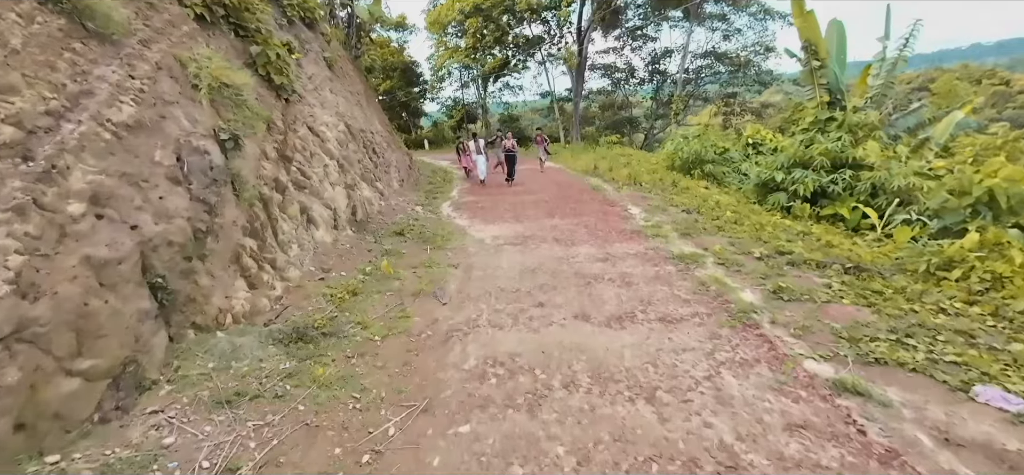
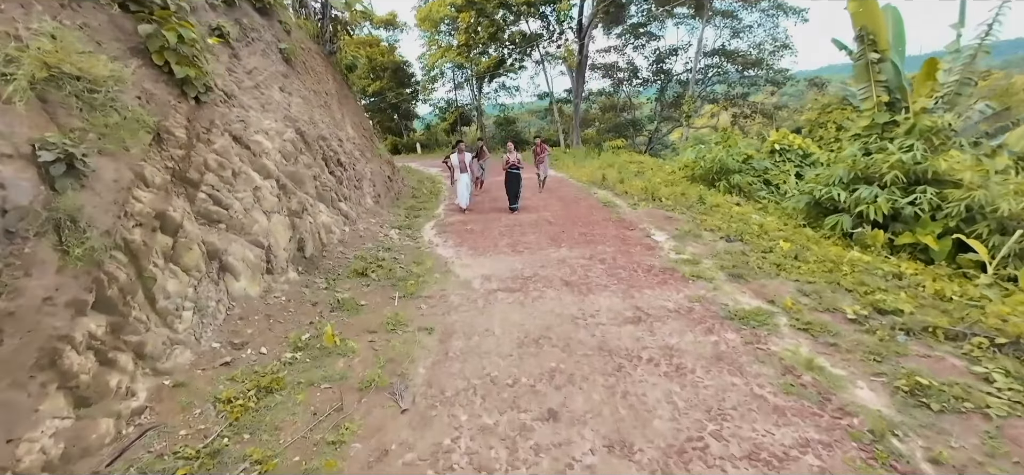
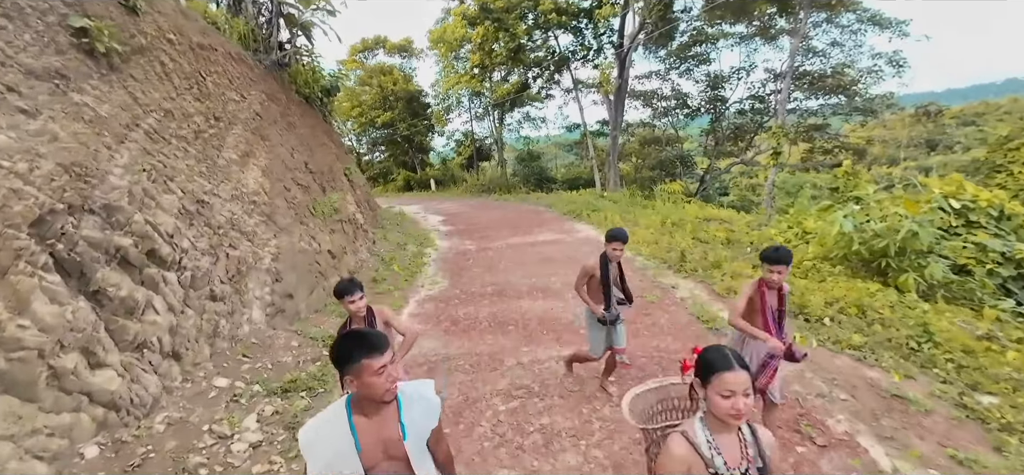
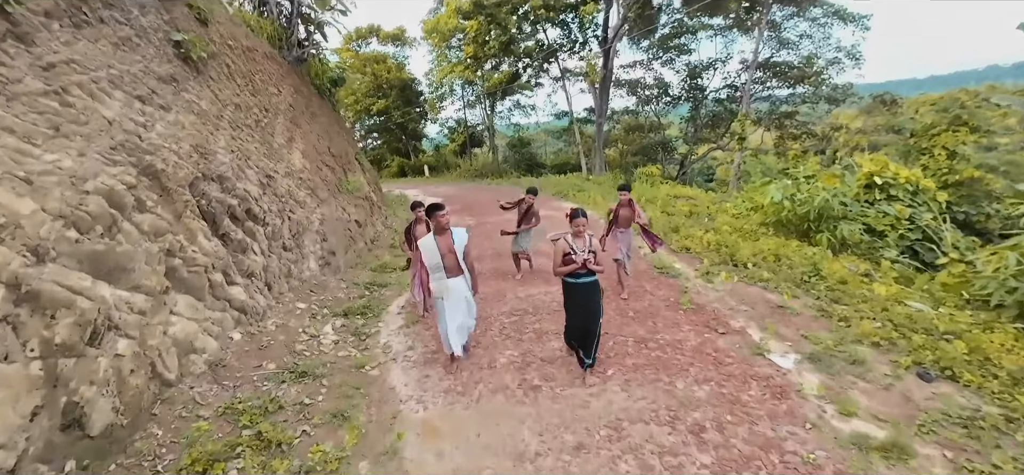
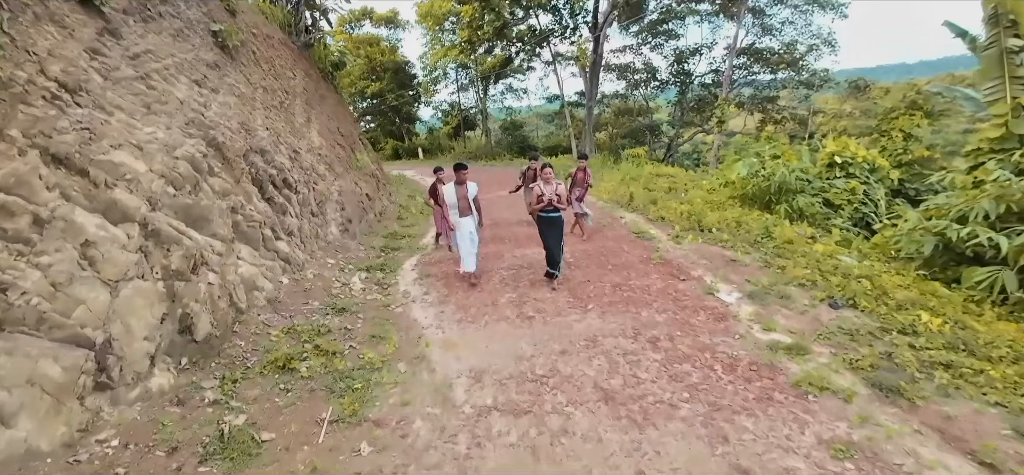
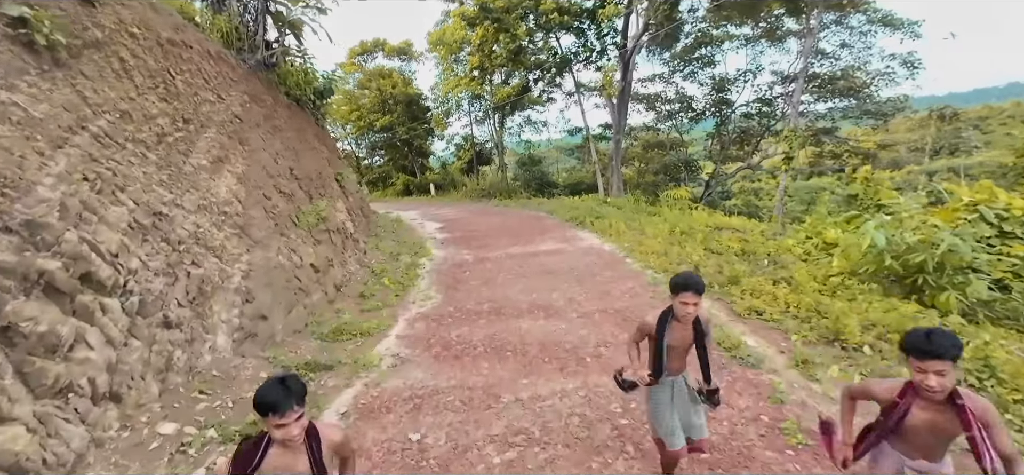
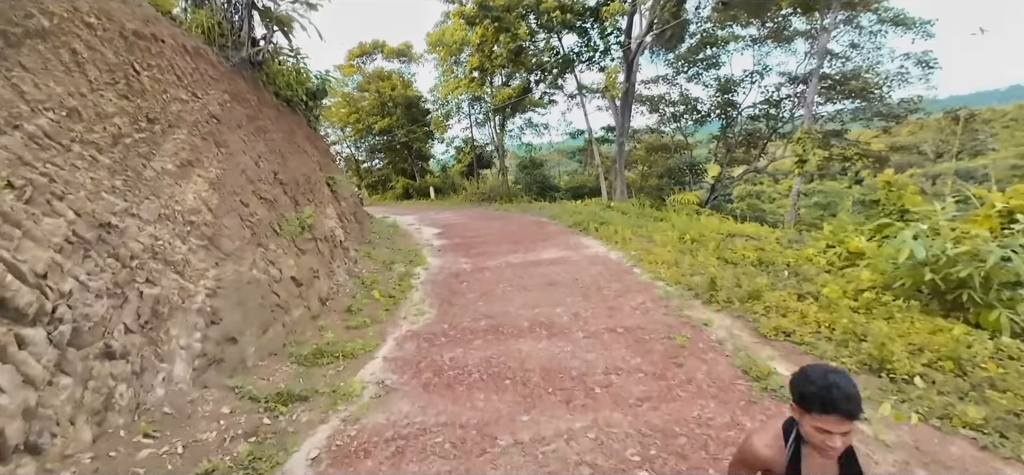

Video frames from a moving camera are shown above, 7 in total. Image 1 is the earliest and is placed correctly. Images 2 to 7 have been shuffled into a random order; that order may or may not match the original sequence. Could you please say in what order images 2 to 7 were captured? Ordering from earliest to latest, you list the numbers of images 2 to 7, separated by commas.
2, 5, 4, 3, 6, 7
